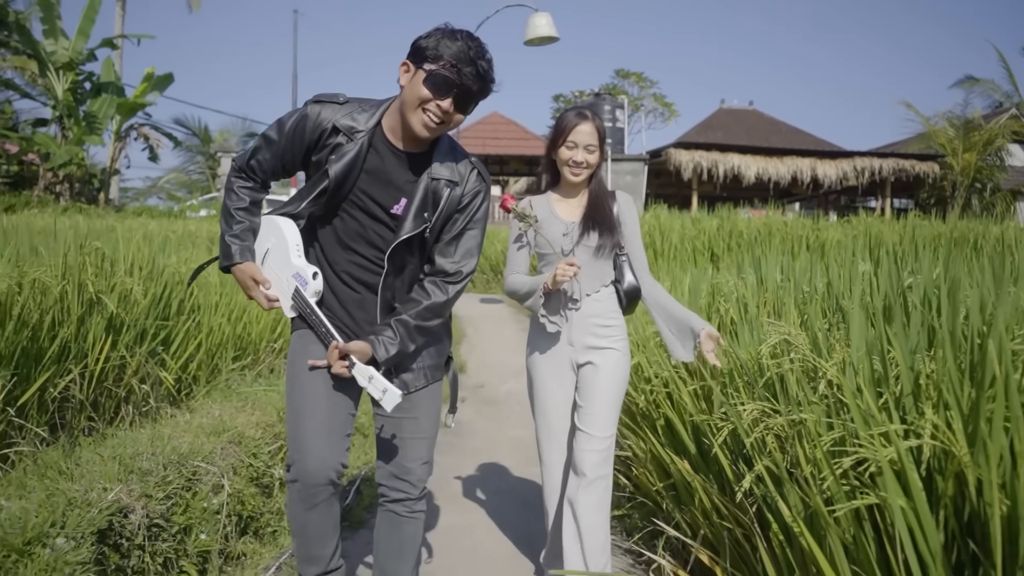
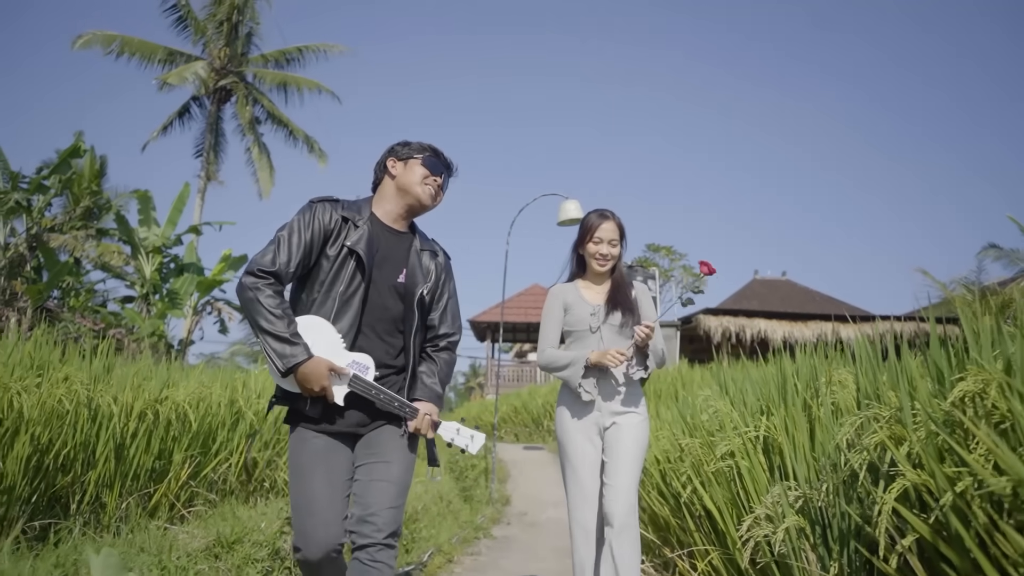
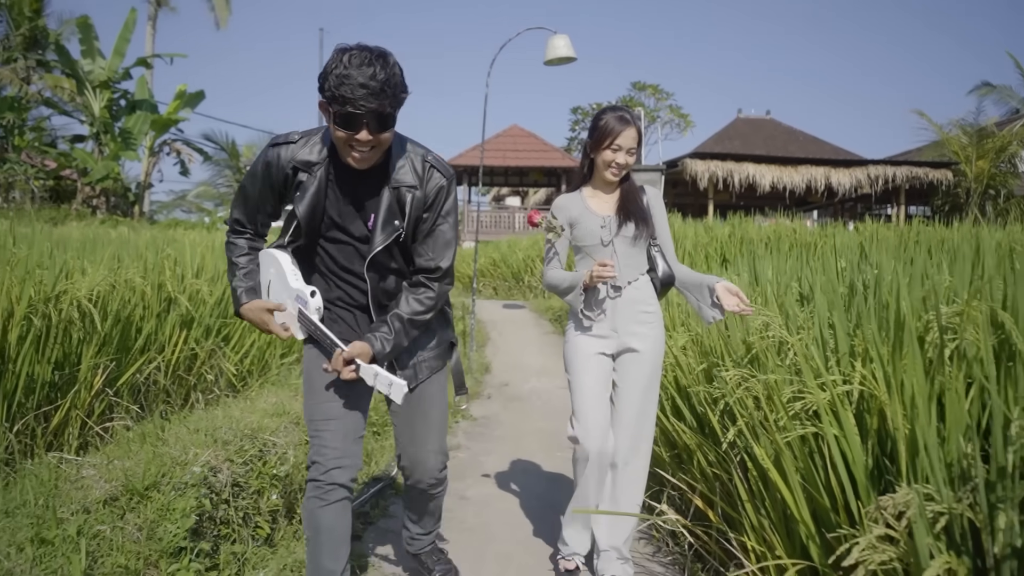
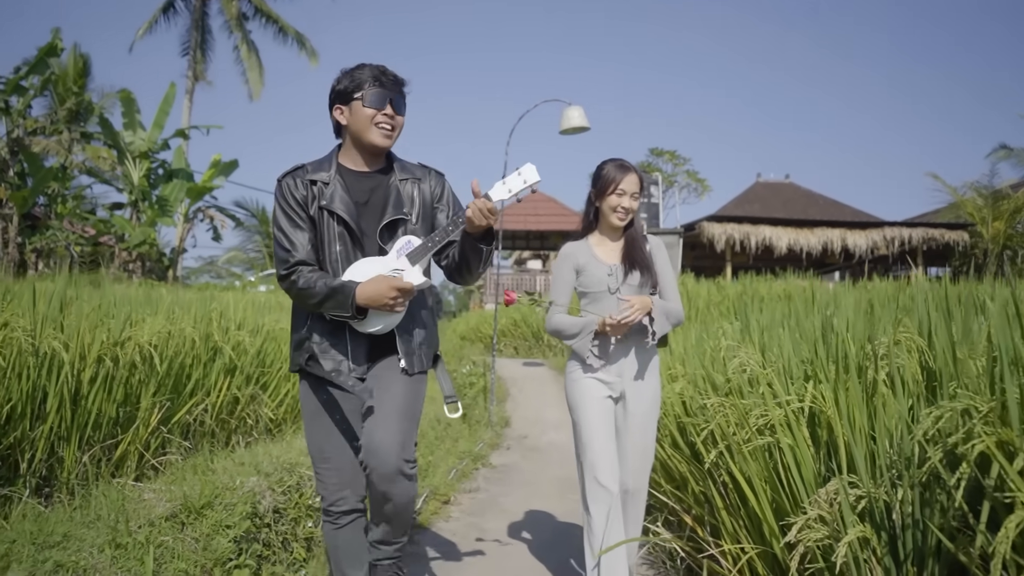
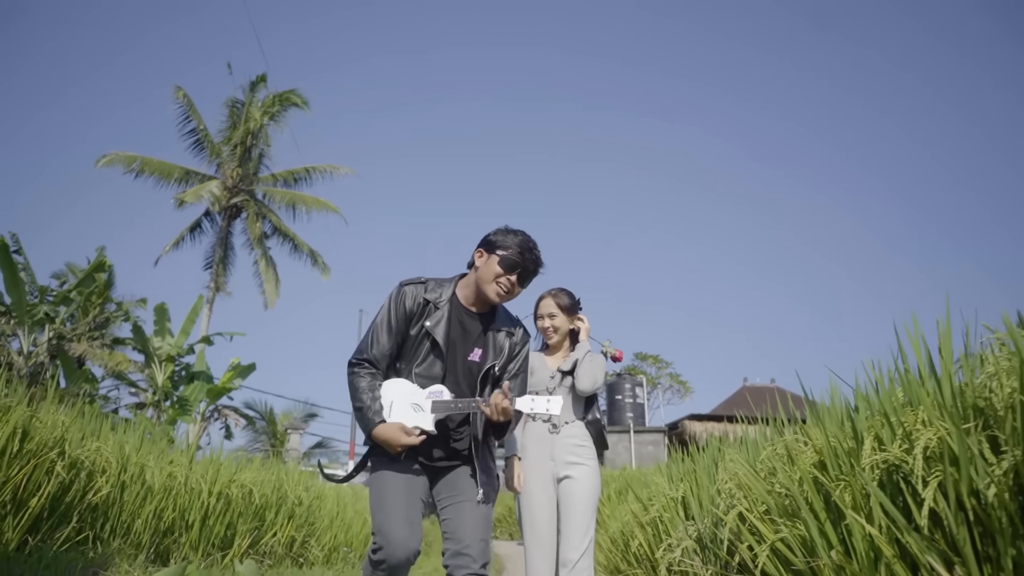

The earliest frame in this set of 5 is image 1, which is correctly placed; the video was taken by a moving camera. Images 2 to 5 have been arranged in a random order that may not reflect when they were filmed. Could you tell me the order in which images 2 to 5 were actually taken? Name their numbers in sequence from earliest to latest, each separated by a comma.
3, 4, 2, 5
